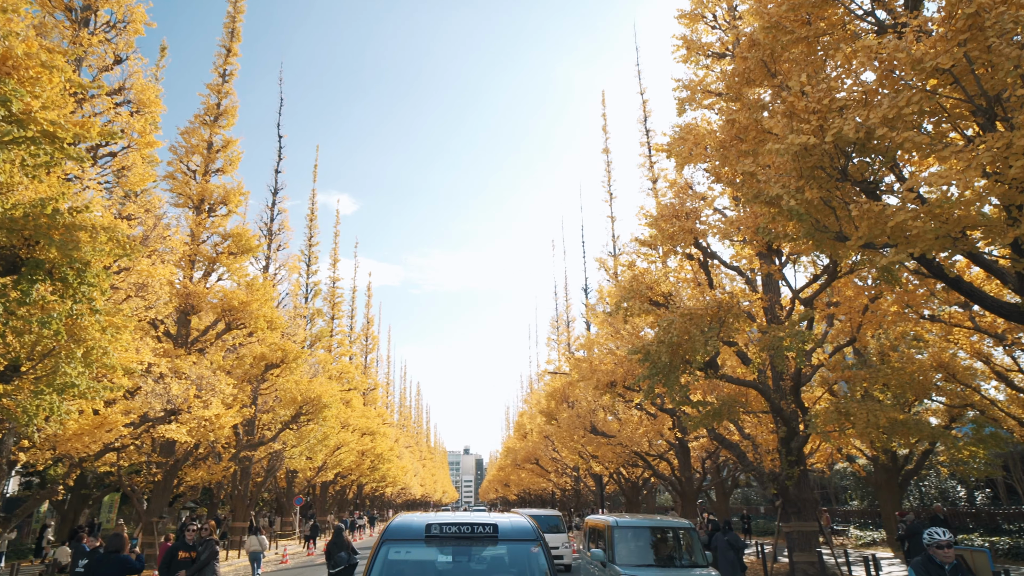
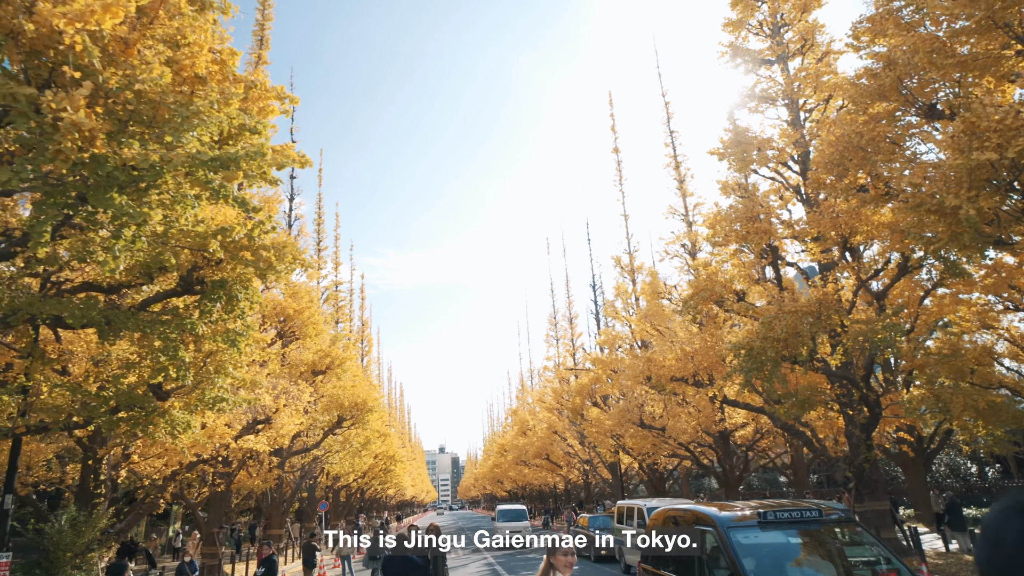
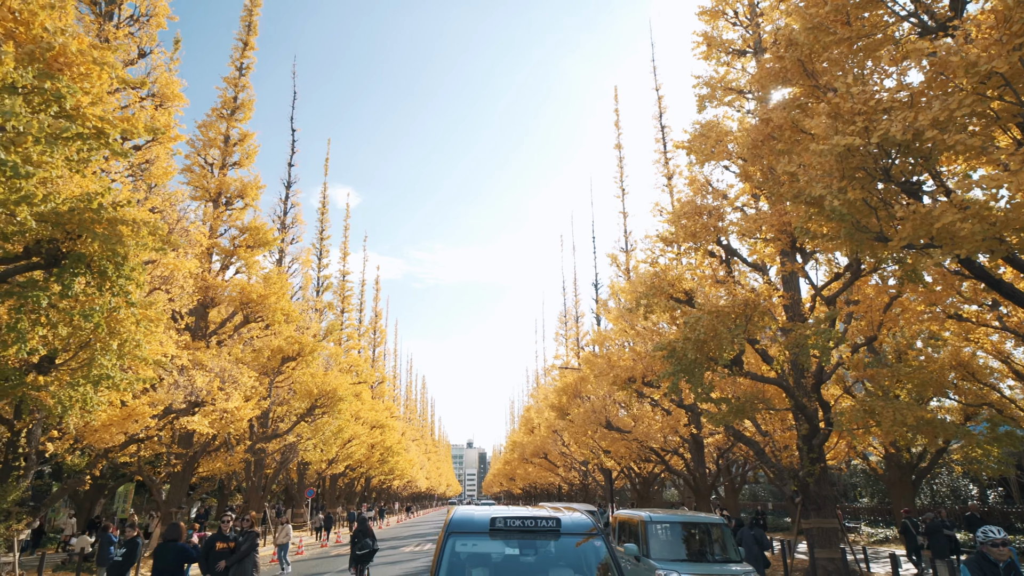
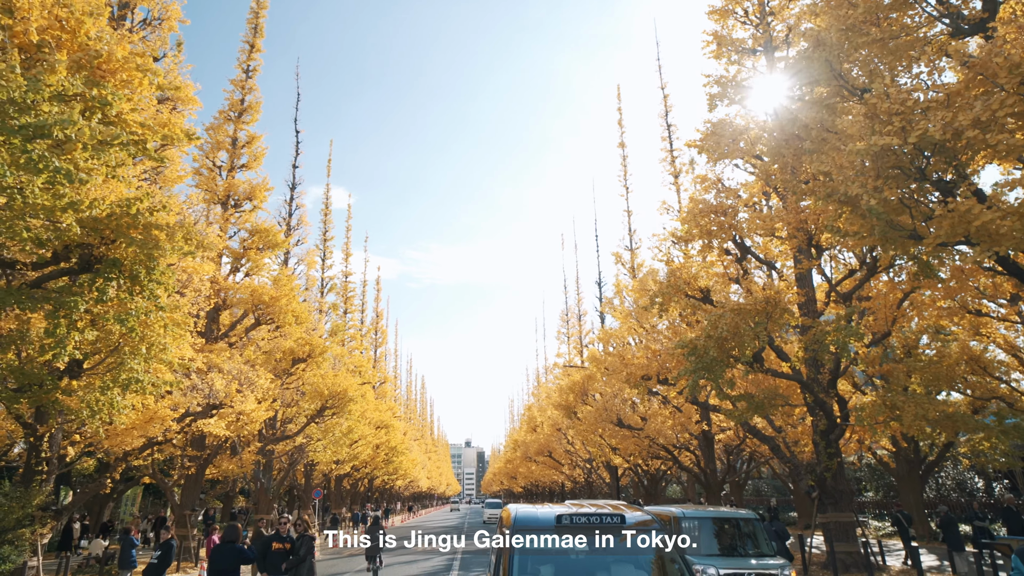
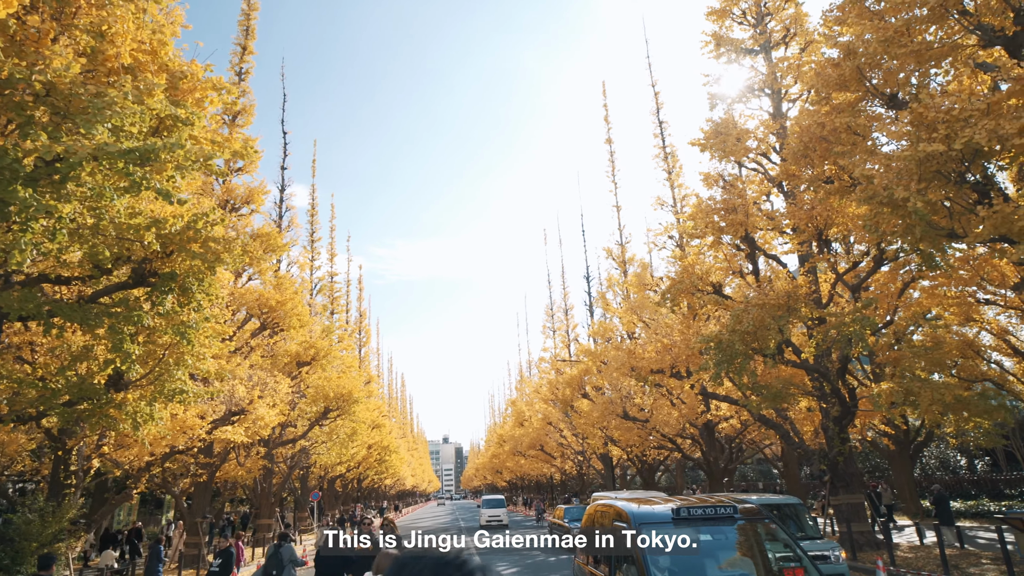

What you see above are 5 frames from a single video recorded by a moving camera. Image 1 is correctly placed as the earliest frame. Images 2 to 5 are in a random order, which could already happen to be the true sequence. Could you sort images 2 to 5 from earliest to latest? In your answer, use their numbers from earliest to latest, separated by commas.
3, 4, 5, 2
